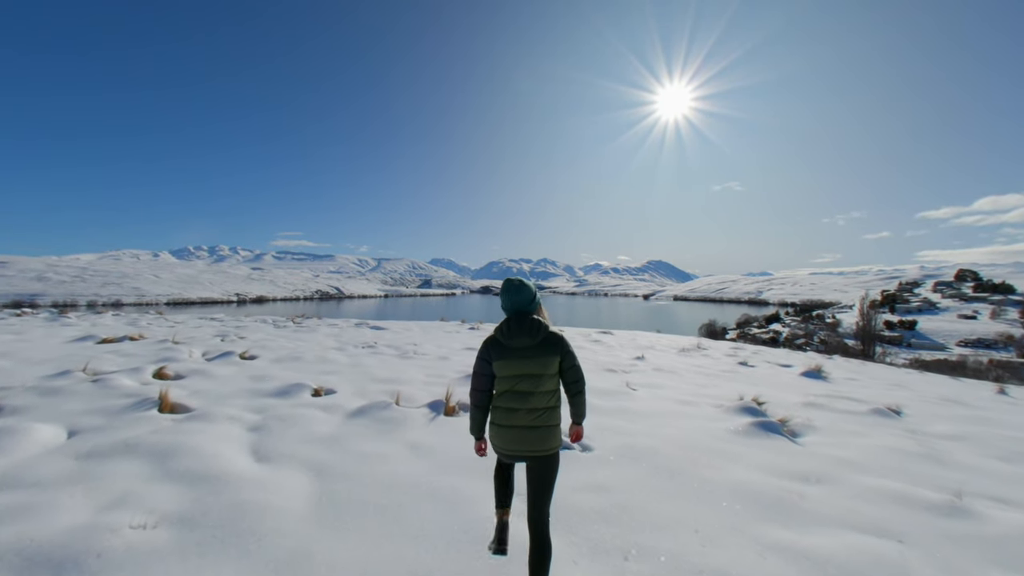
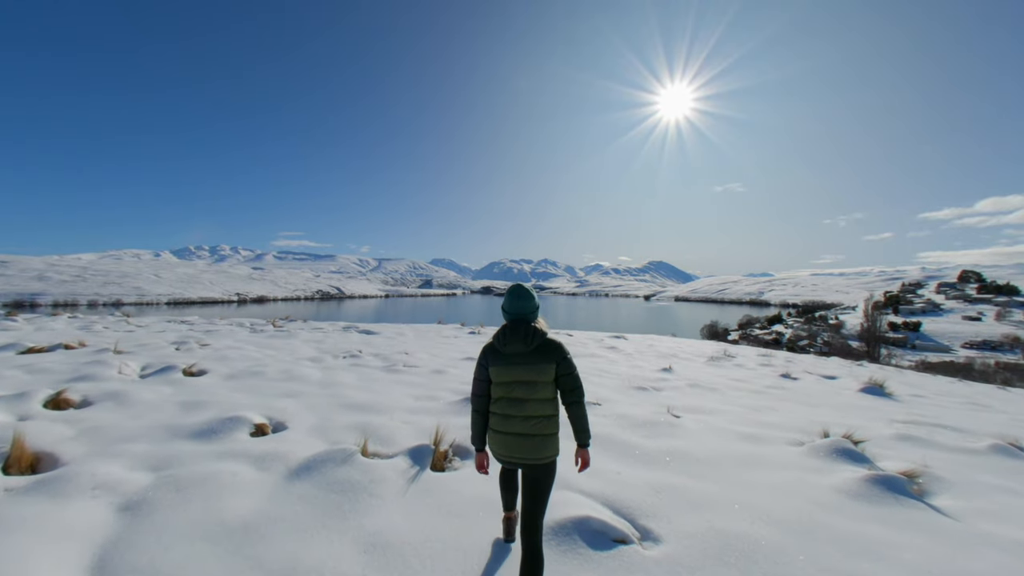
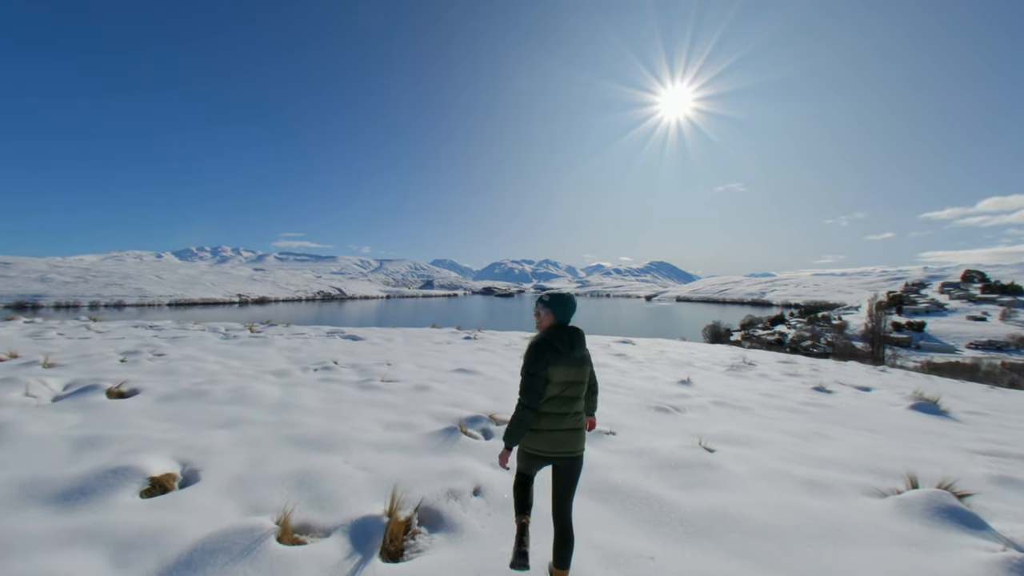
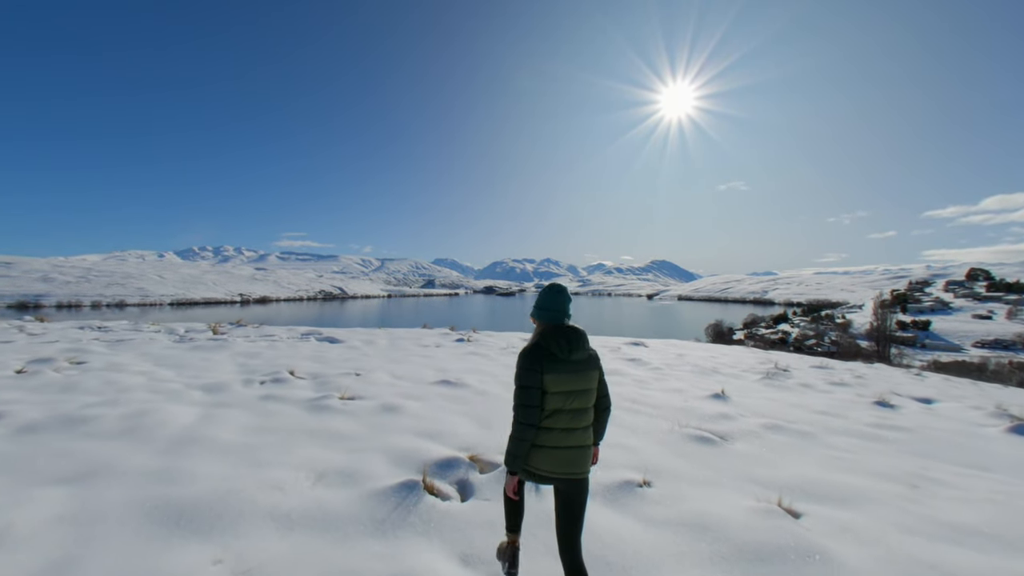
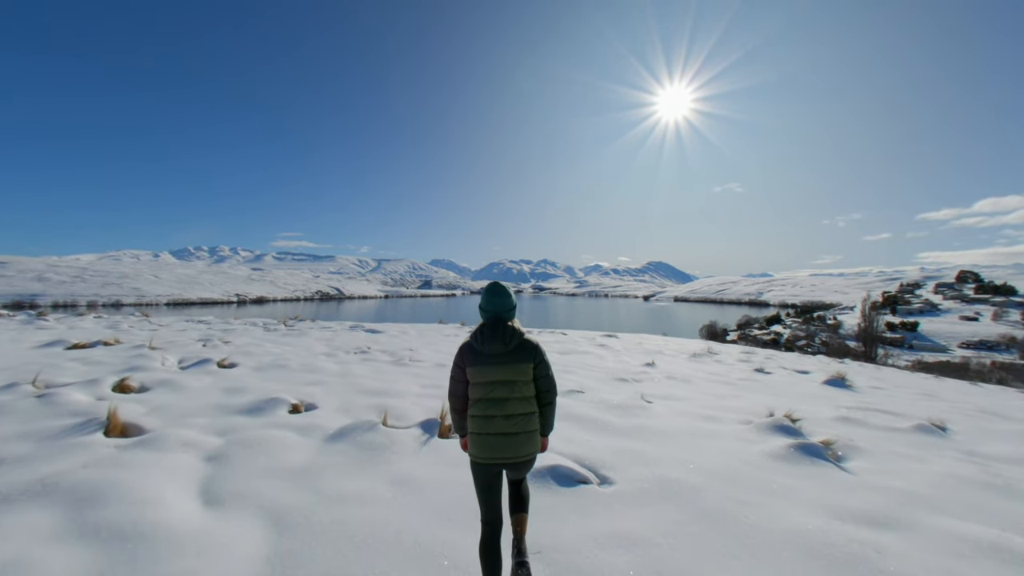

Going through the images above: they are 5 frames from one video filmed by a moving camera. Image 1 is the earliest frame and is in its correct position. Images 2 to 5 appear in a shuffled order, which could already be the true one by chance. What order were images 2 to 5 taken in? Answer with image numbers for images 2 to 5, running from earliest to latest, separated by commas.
5, 2, 3, 4
